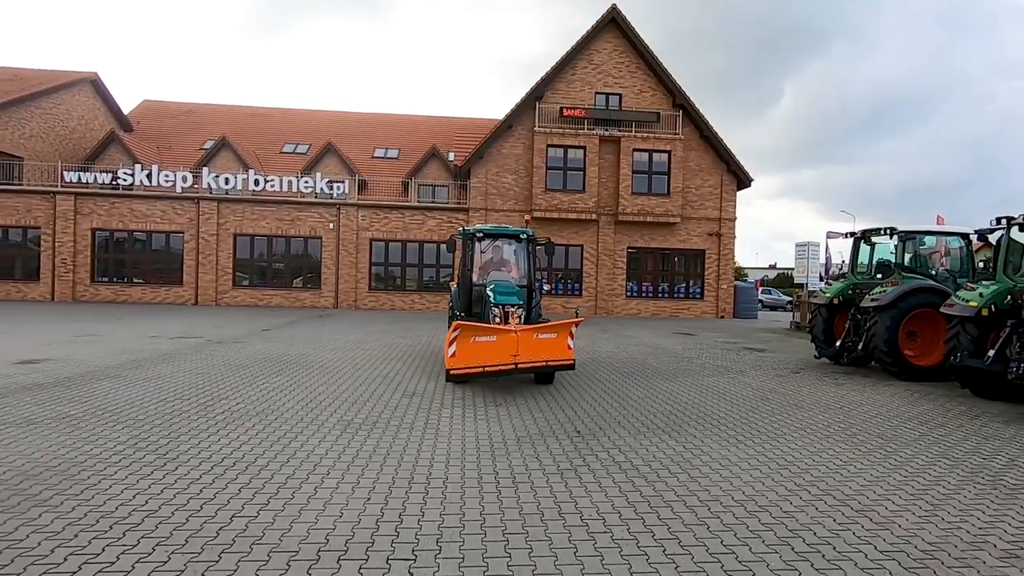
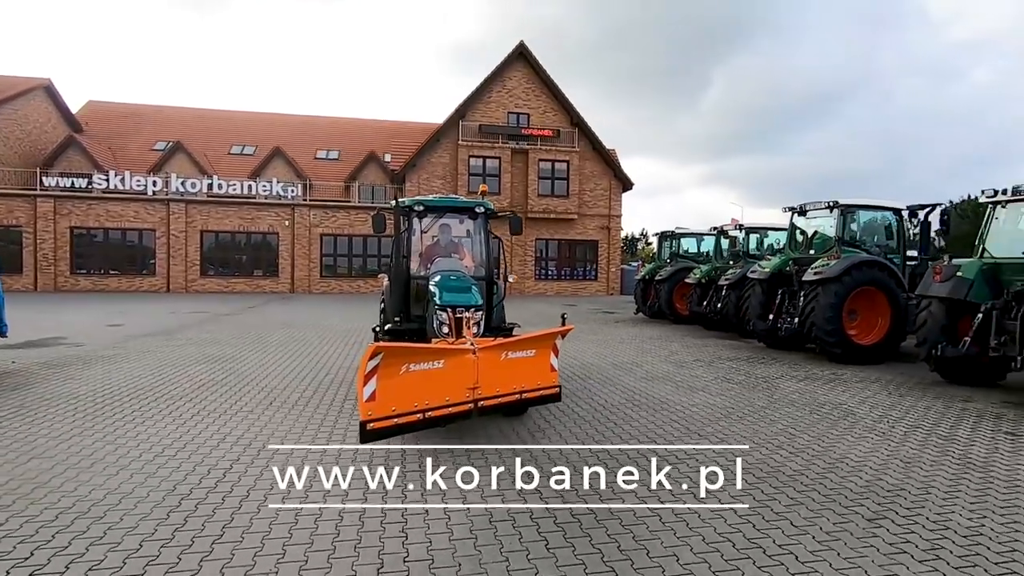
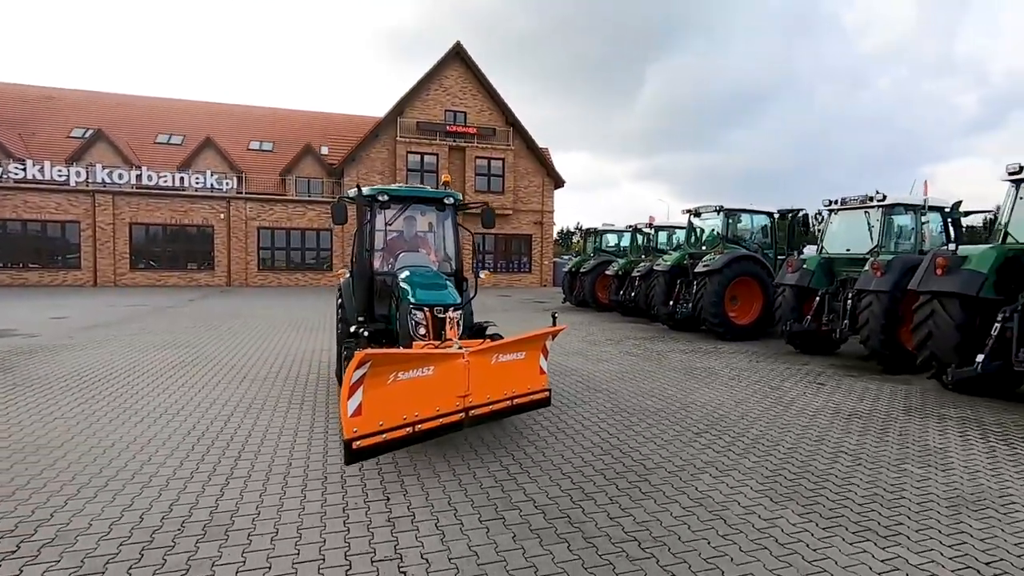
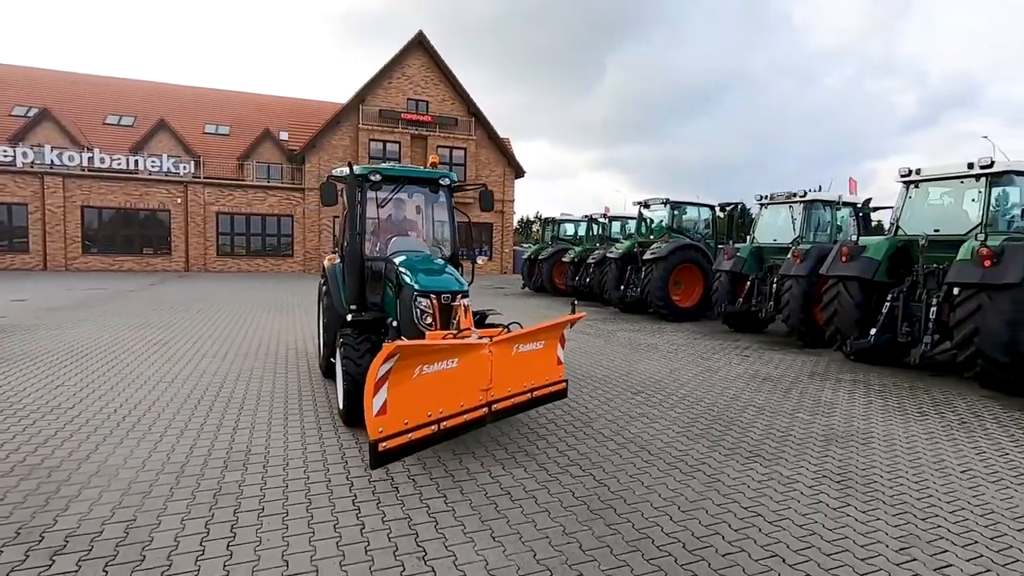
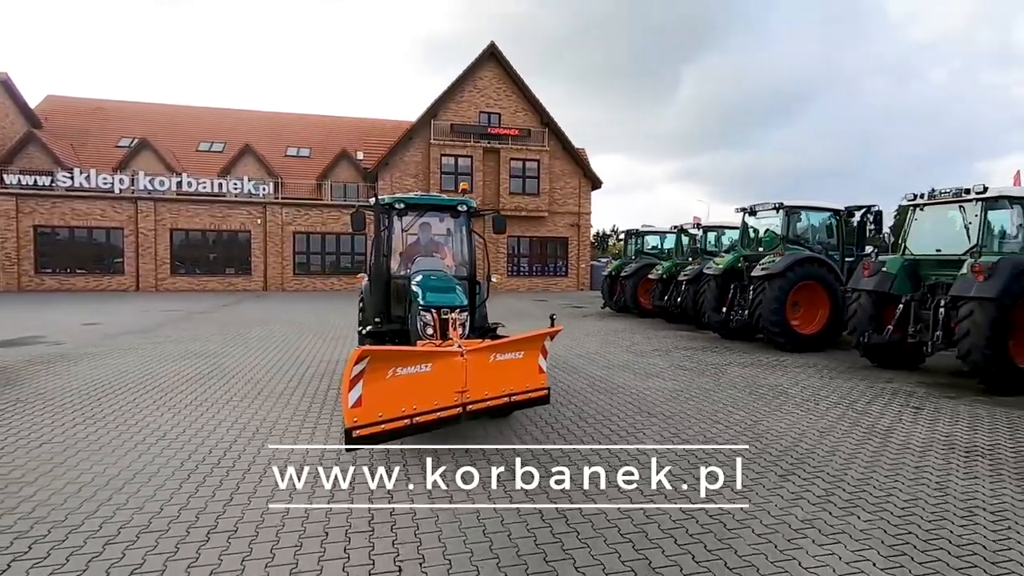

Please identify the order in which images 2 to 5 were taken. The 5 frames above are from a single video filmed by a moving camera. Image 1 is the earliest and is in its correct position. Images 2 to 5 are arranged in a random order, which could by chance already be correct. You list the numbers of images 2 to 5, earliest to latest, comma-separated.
2, 5, 3, 4
